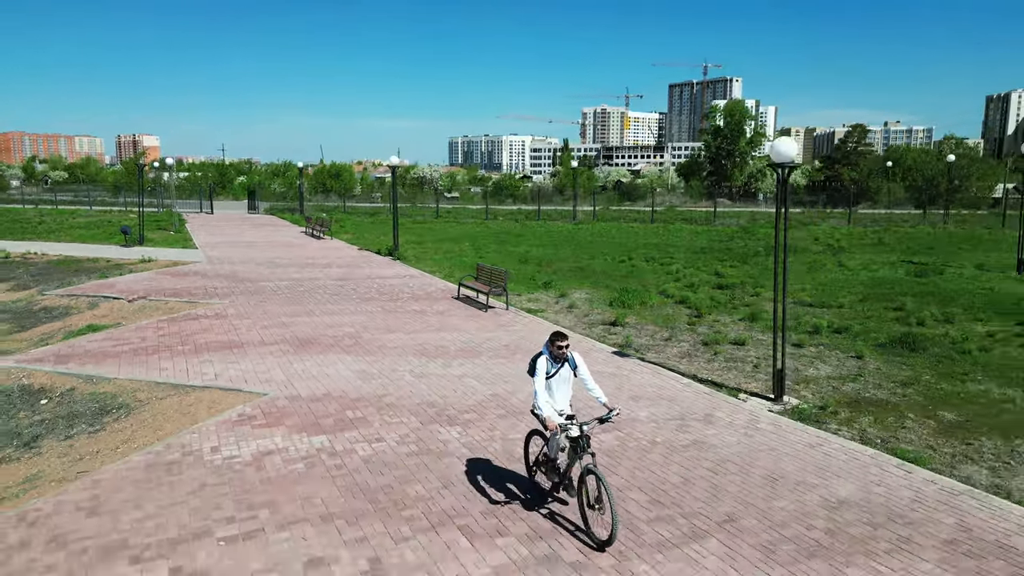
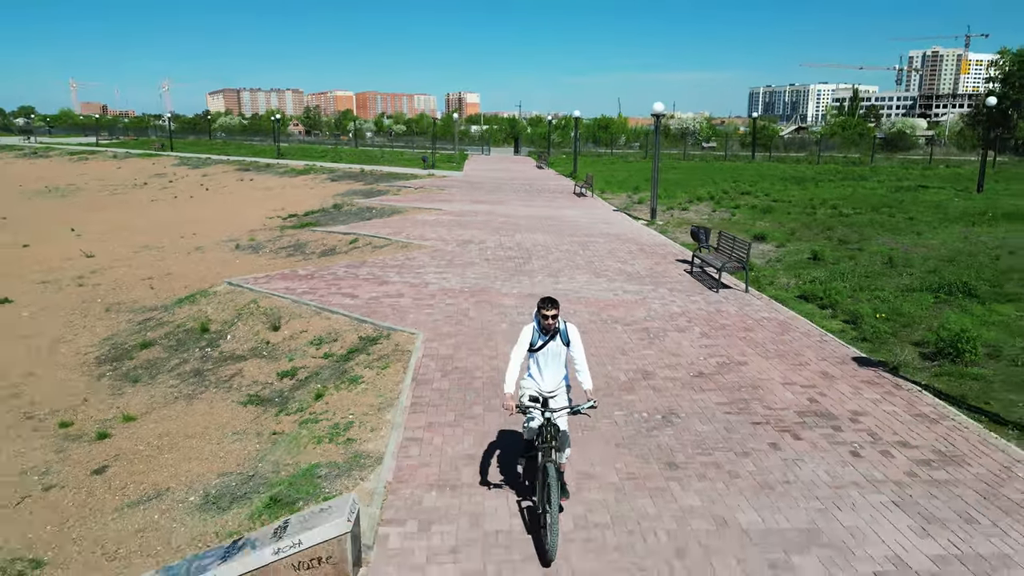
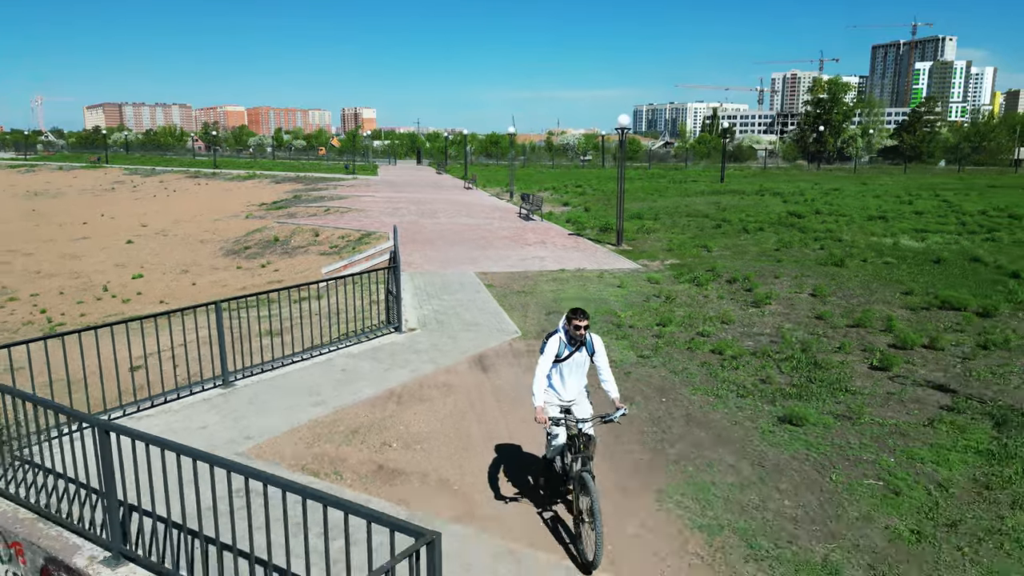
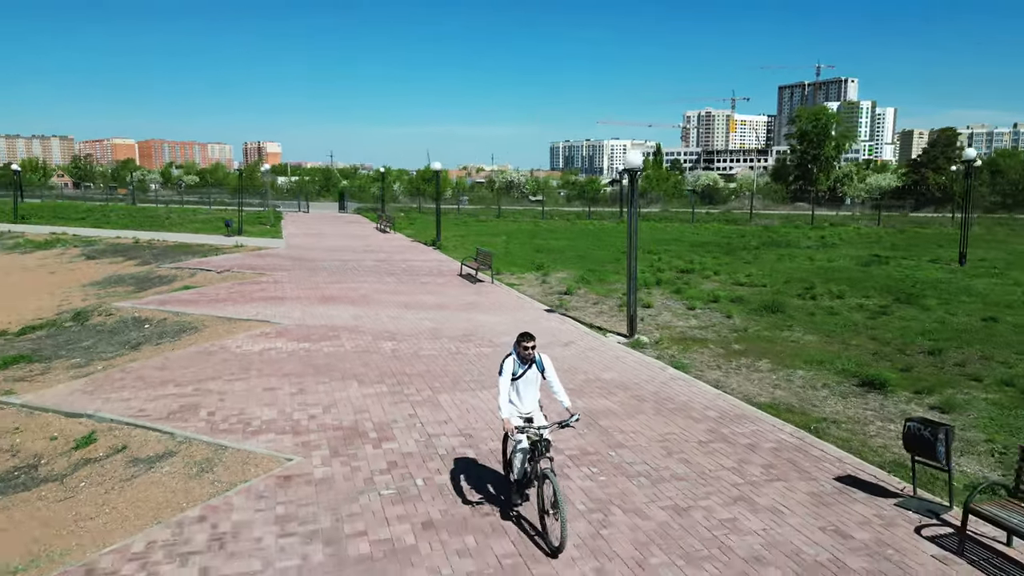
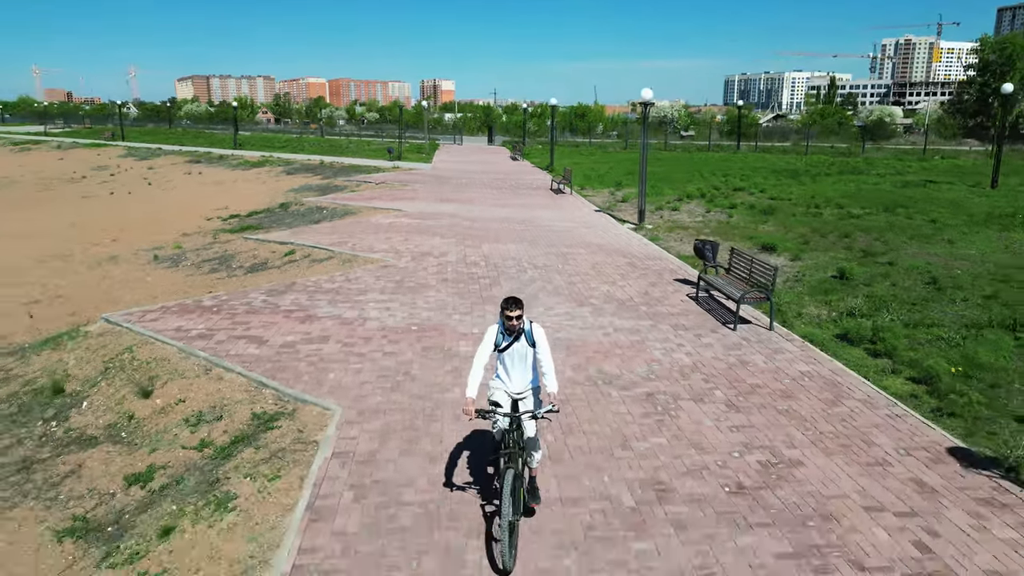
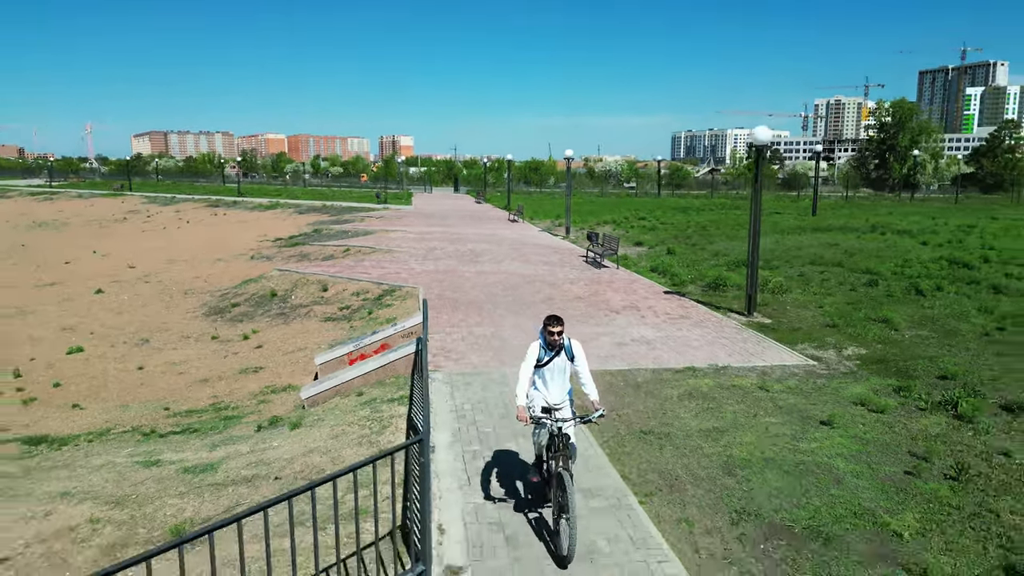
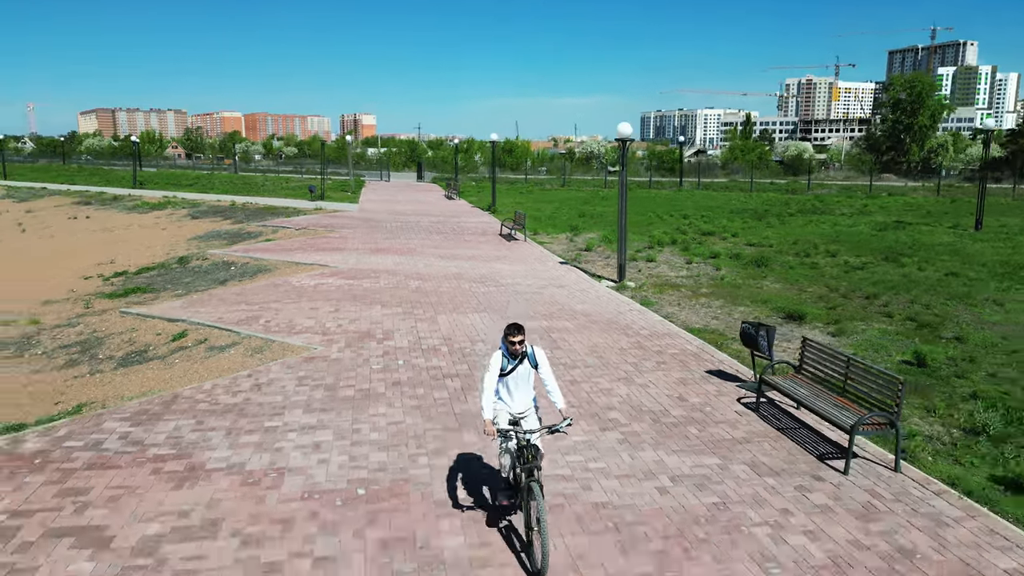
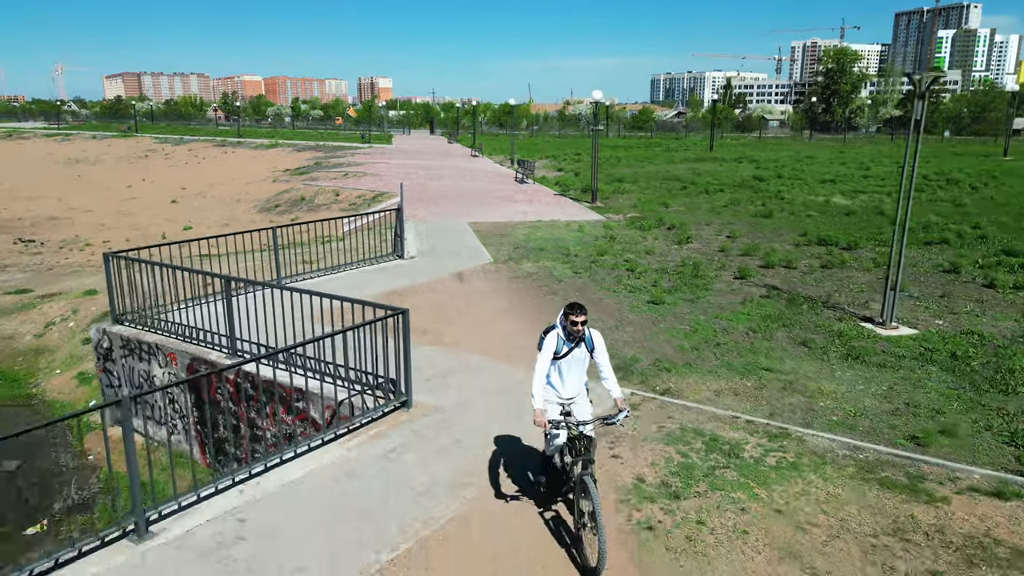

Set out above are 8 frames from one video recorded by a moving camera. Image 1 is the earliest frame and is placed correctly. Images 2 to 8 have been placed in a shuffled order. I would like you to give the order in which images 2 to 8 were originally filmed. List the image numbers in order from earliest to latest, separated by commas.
4, 7, 5, 2, 6, 3, 8
